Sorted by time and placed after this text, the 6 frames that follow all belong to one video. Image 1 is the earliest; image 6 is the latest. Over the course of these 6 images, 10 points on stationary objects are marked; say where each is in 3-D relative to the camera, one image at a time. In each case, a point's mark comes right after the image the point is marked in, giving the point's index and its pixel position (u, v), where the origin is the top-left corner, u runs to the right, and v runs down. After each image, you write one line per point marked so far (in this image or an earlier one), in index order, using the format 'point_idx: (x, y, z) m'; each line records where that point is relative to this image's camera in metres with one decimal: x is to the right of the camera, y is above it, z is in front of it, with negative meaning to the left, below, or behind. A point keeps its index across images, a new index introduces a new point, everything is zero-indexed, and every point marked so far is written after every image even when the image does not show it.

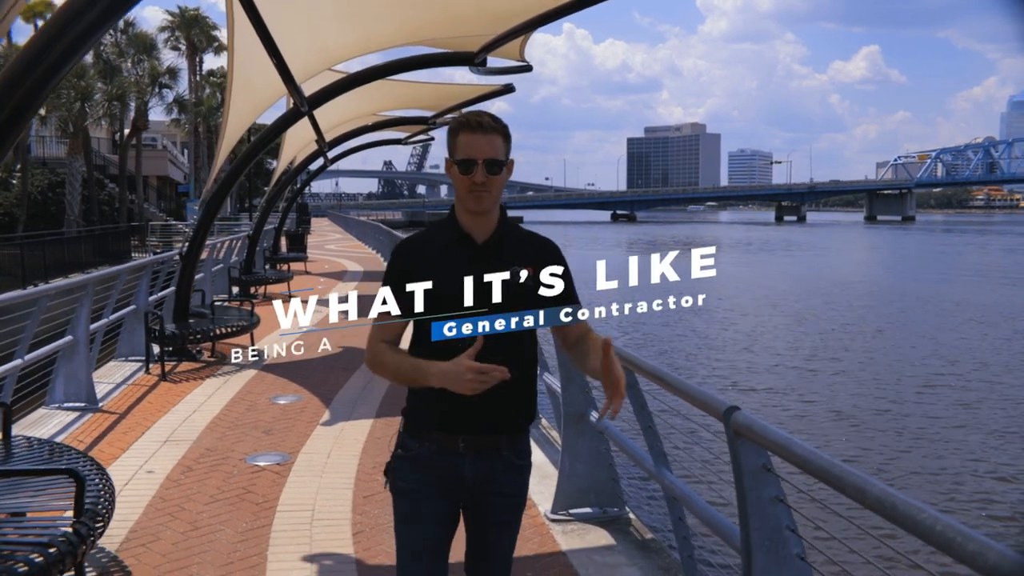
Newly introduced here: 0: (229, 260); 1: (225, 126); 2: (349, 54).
0: (-5.4, +0.6, +17.9) m
1: (-3.8, +2.2, +12.8) m
2: (-2.1, +3.0, +12.3) m
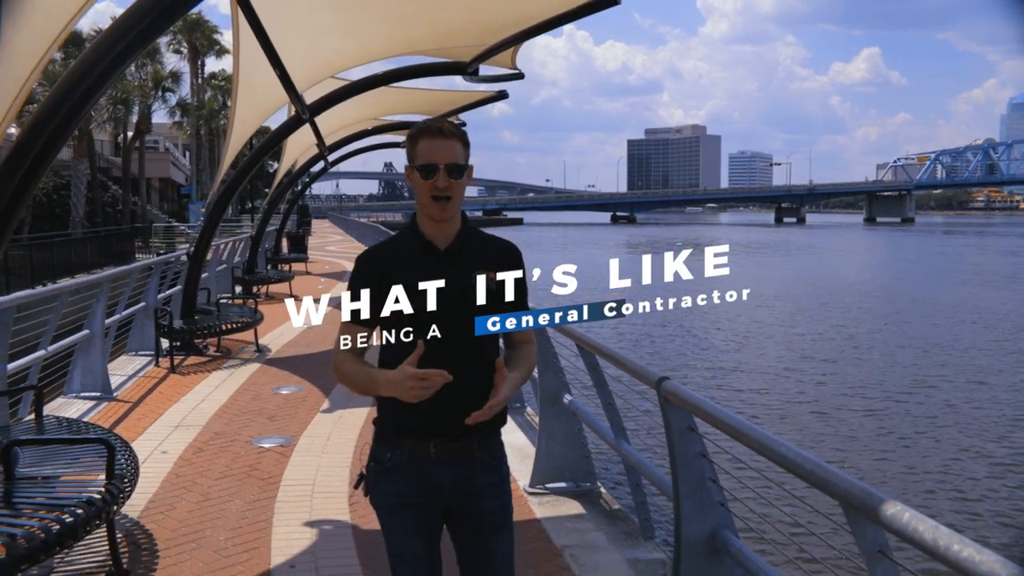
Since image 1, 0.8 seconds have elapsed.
0: (-5.4, +0.6, +18.3) m
1: (-3.8, +2.2, +13.2) m
2: (-2.2, +3.0, +12.6) m
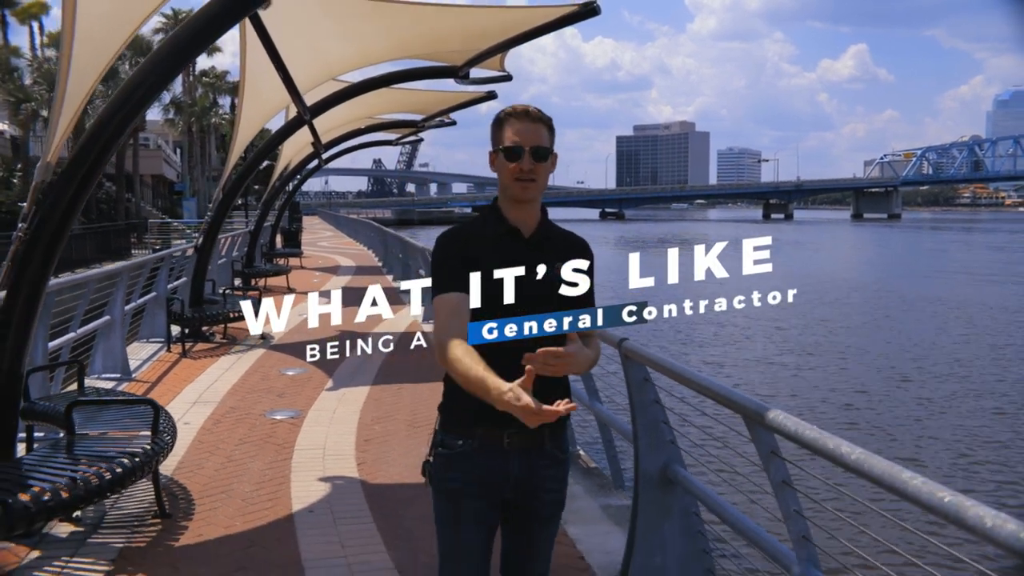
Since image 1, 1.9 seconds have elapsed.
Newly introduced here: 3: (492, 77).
0: (-5.6, +0.7, +18.7) m
1: (-4.0, +2.2, +13.6) m
2: (-2.3, +3.1, +13.0) m
3: (-0.3, +2.7, +11.8) m
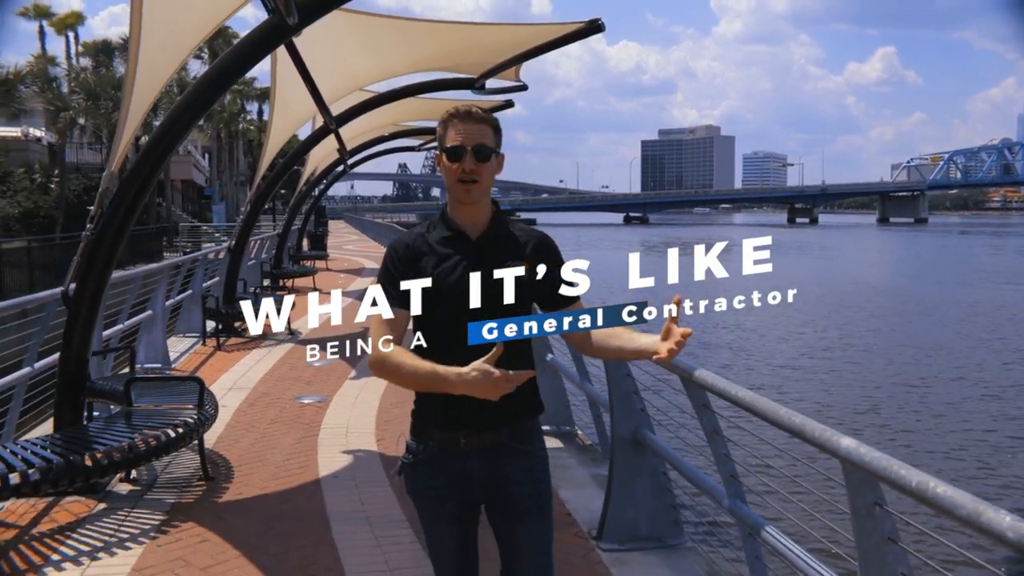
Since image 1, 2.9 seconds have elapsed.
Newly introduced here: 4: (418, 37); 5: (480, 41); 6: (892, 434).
0: (-5.2, +0.7, +19.2) m
1: (-3.7, +2.2, +14.1) m
2: (-2.1, +3.1, +13.5) m
3: (0.0, +2.6, +12.3) m
4: (-1.2, +3.2, +12.0) m
5: (-0.4, +3.2, +12.2) m
6: (+7.0, -2.6, +17.1) m
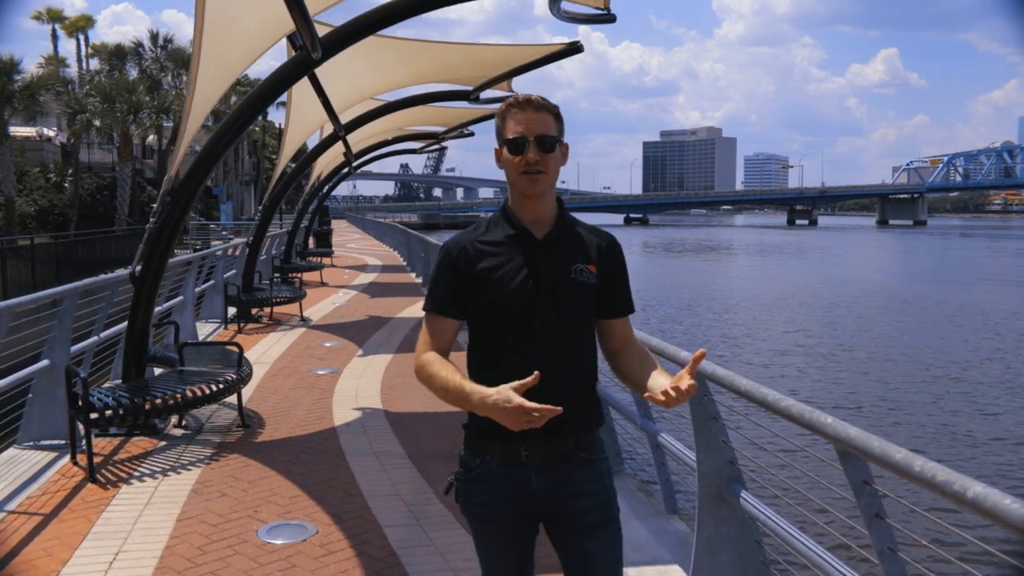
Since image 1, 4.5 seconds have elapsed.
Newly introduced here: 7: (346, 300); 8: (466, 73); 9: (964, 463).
0: (-5.3, +0.7, +20.1) m
1: (-3.8, +2.3, +15.0) m
2: (-2.1, +3.1, +14.4) m
3: (-0.1, +2.7, +13.1) m
4: (-1.3, +3.3, +12.9) m
5: (-0.5, +3.3, +13.0) m
6: (+6.9, -2.6, +18.0) m
7: (-2.9, -0.2, +16.2) m
8: (-0.7, +3.3, +13.9) m
9: (+7.2, -2.9, +15.0) m
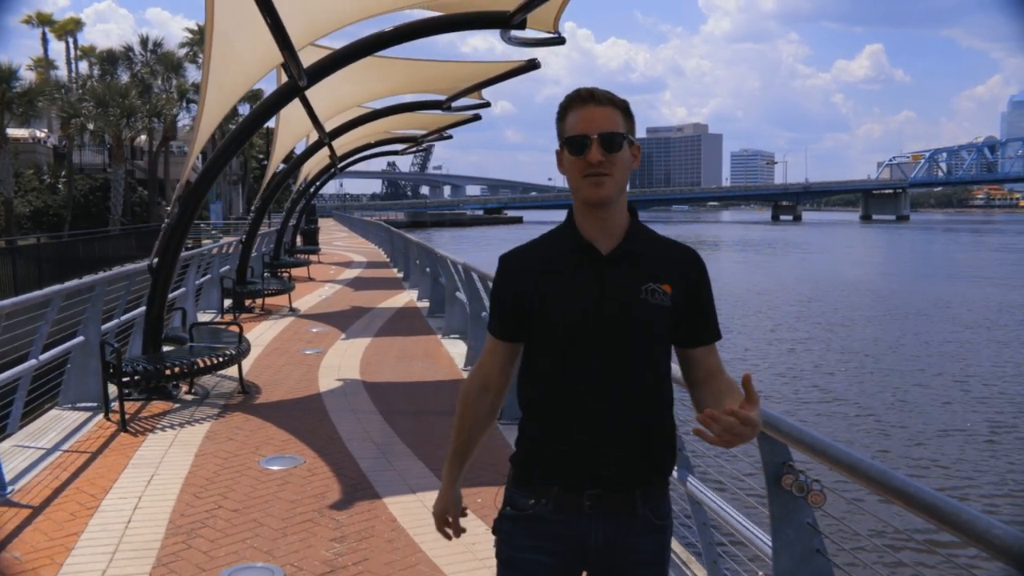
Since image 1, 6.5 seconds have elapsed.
0: (-5.8, +0.8, +20.9) m
1: (-4.2, +2.4, +15.8) m
2: (-2.5, +3.2, +15.2) m
3: (-0.5, +2.8, +14.0) m
4: (-1.7, +3.4, +13.8) m
5: (-0.9, +3.4, +13.9) m
6: (+6.5, -2.4, +18.9) m
7: (-3.3, -0.1, +17.0) m
8: (-1.1, +3.4, +14.8) m
9: (+6.8, -2.8, +16.0) m
